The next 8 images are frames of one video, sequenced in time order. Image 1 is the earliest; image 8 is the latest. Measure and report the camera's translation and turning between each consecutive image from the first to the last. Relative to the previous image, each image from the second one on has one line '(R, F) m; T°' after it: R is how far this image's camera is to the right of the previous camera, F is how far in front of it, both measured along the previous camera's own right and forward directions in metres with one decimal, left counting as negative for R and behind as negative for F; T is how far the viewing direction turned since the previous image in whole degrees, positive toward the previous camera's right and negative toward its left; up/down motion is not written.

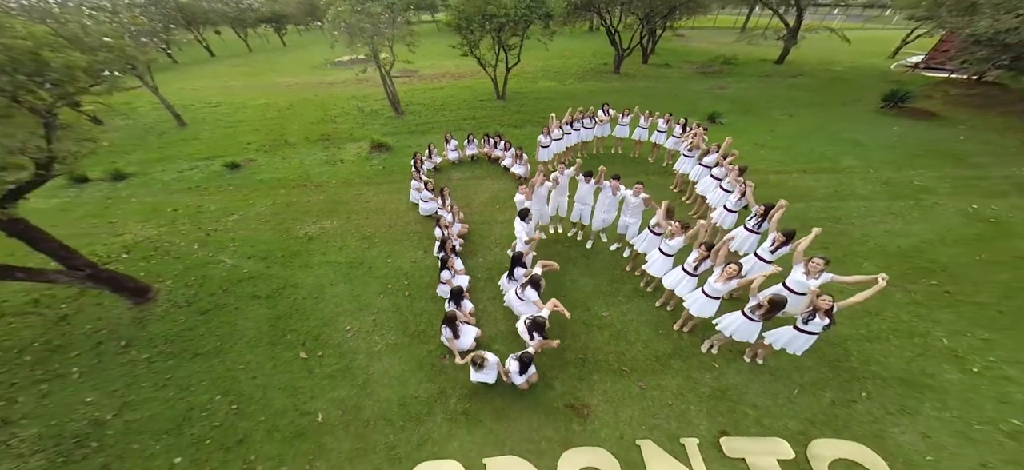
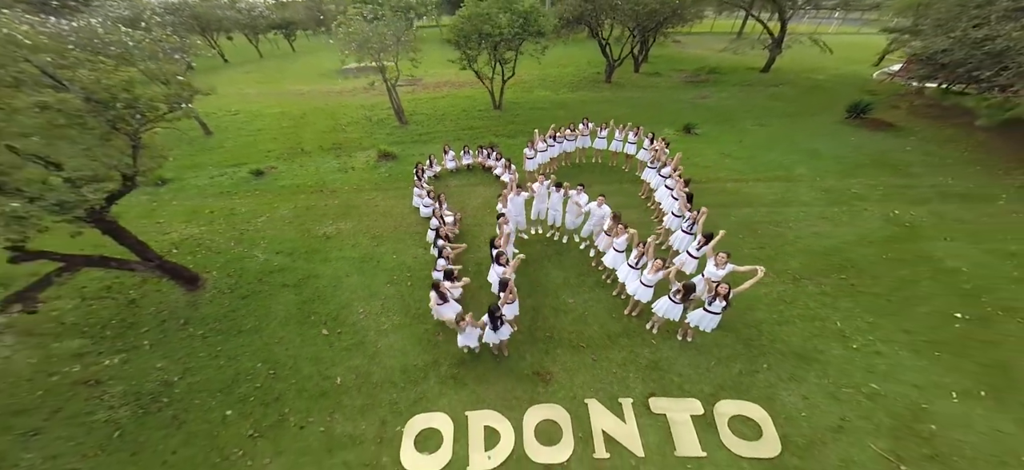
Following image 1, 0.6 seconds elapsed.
(+0.7, -1.6) m; -1°
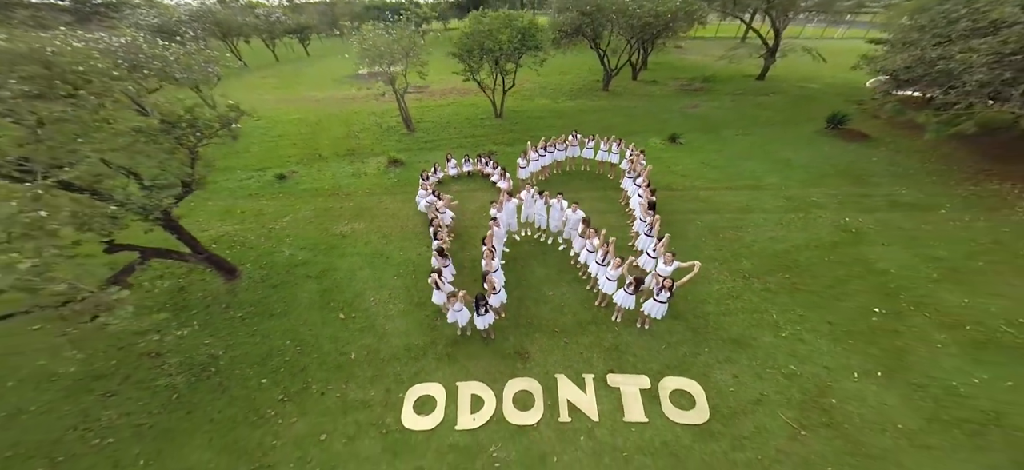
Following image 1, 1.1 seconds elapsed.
(+0.7, -1.5) m; -1°
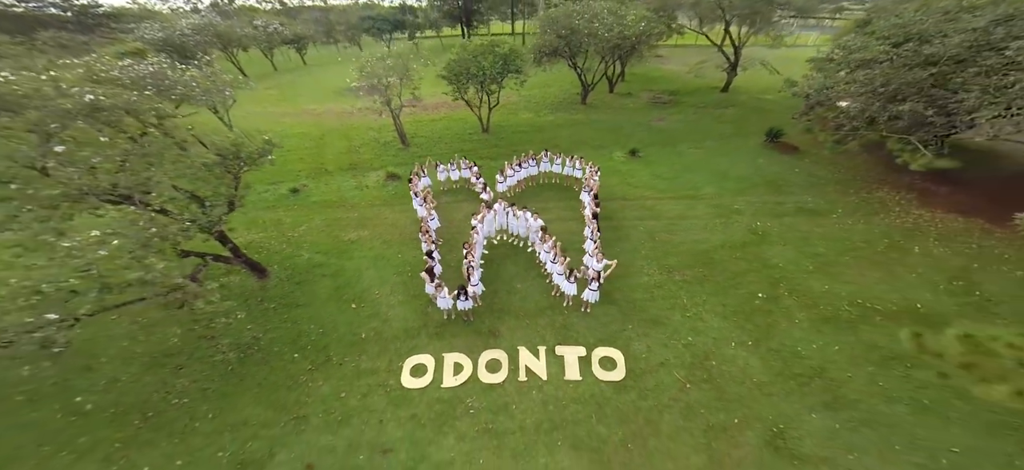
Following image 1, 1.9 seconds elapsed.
(+1.0, -2.7) m; 0°
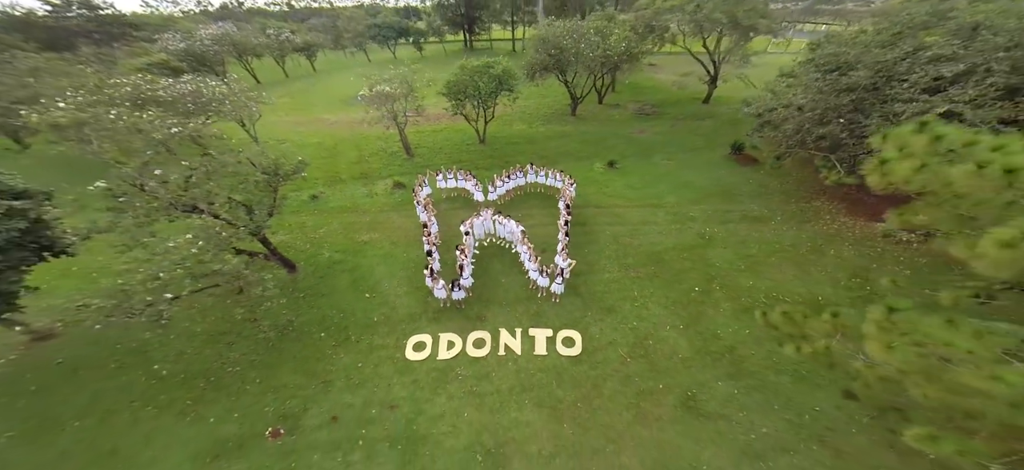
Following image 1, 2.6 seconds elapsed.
(+1.0, -2.7) m; -1°
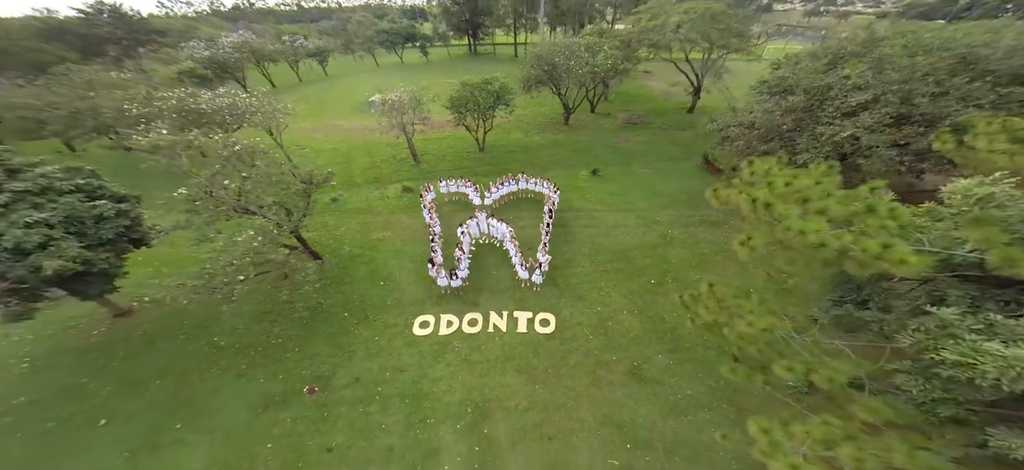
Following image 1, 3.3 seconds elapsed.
(+0.9, -3.0) m; -1°
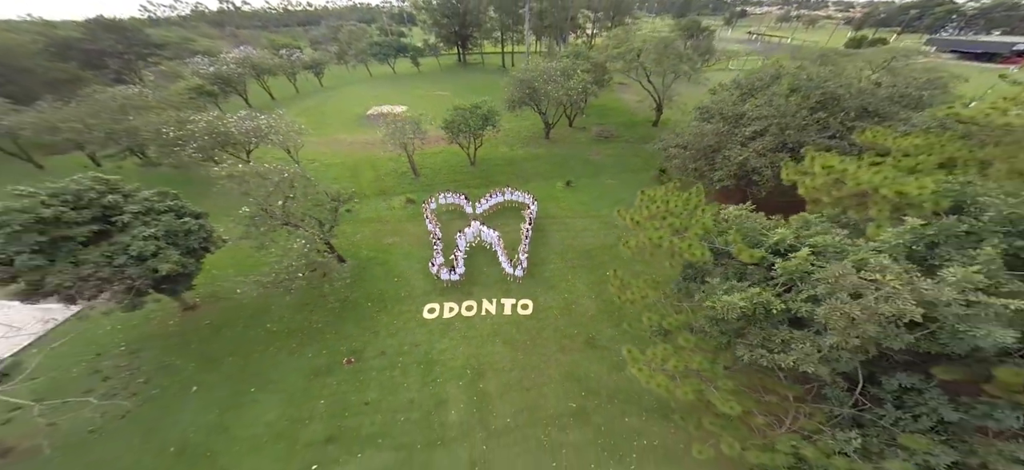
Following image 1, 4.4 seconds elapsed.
(+0.4, -4.8) m; +2°
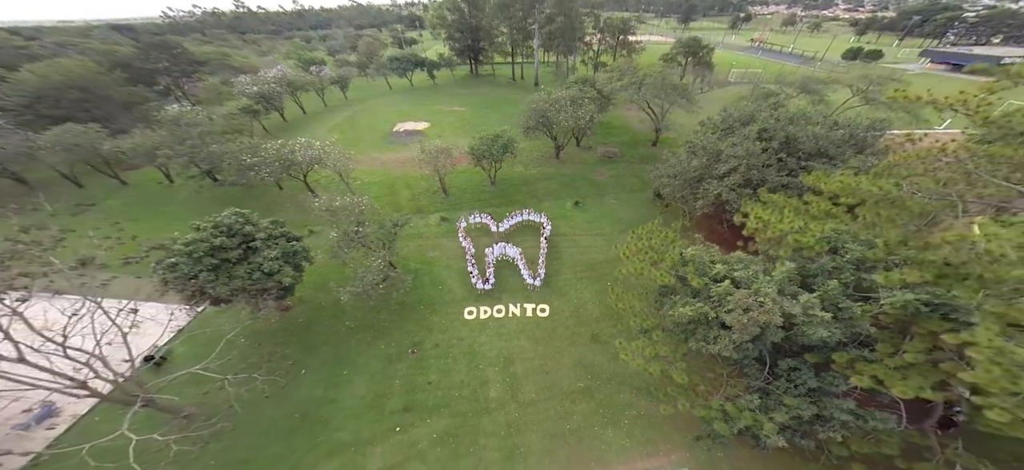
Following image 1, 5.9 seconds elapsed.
(-1.4, -5.7) m; -1°
